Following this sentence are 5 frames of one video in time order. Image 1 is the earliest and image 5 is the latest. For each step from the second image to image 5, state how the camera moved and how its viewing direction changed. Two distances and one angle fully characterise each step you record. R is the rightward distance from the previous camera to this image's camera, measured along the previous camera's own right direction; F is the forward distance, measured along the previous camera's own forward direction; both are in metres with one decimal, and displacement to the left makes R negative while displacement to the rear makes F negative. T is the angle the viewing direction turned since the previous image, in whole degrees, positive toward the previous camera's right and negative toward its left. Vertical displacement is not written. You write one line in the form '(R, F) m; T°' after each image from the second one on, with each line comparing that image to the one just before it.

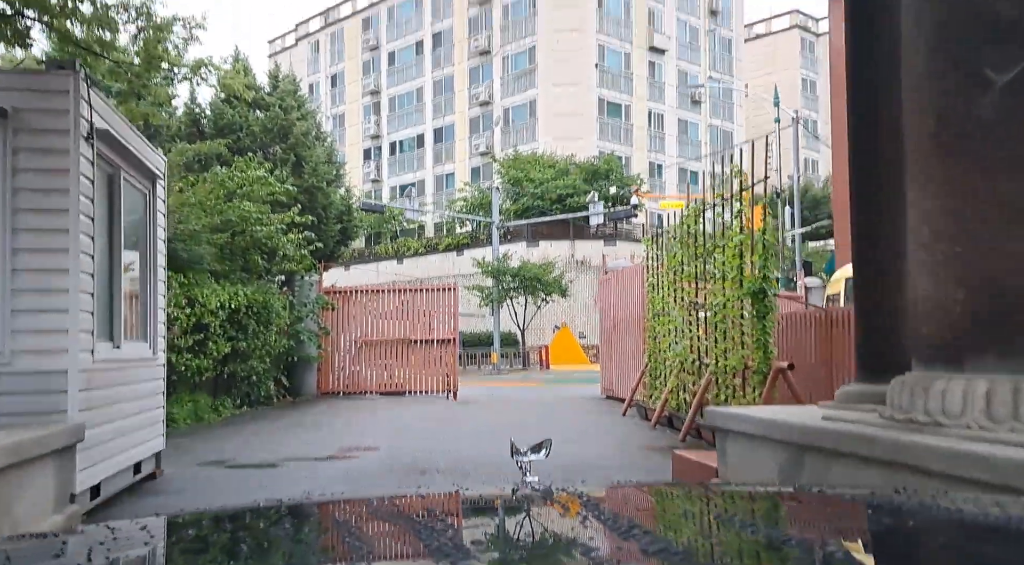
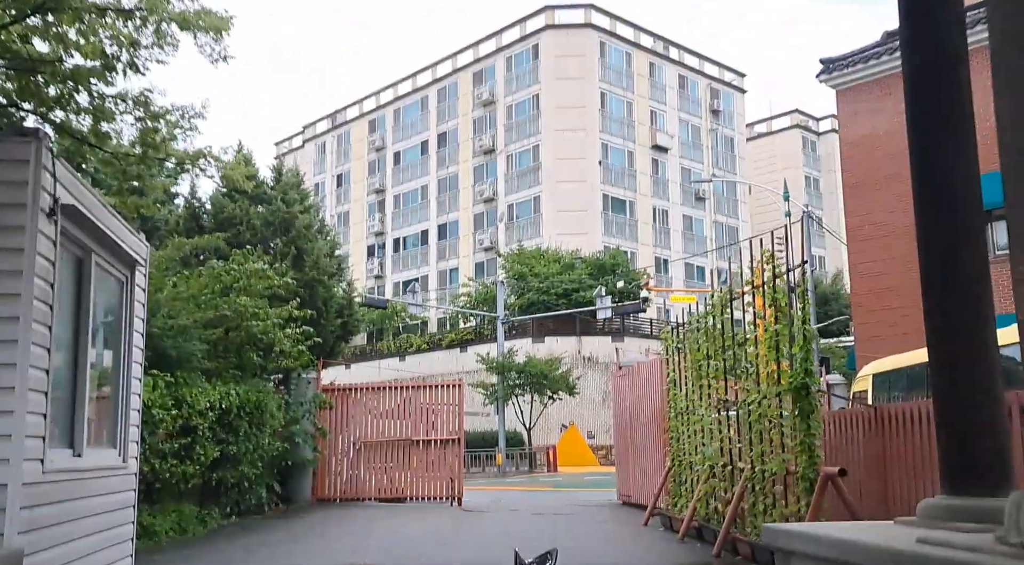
(-0.1, +0.6) m; 0°
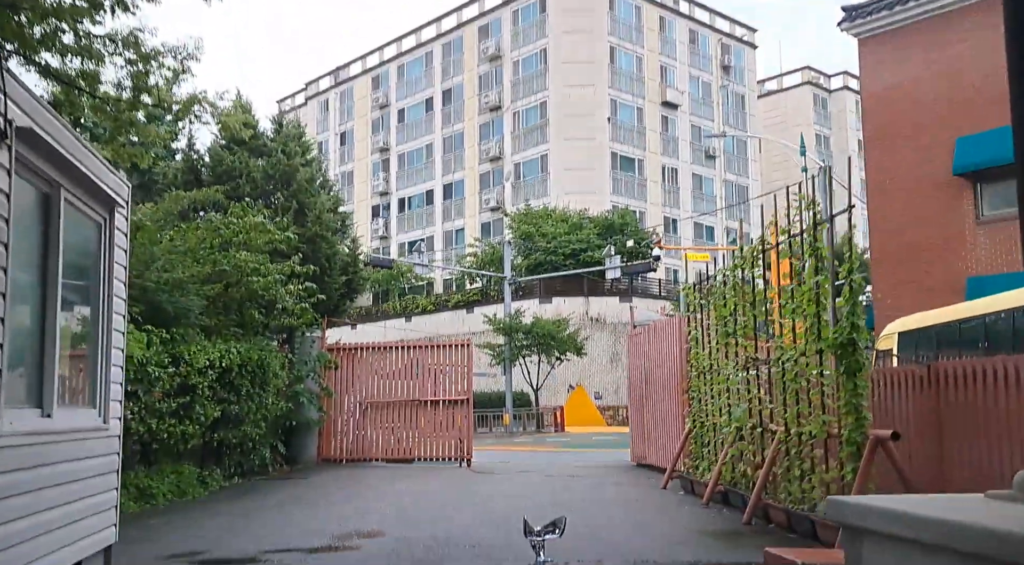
(-0.1, +0.6) m; 0°
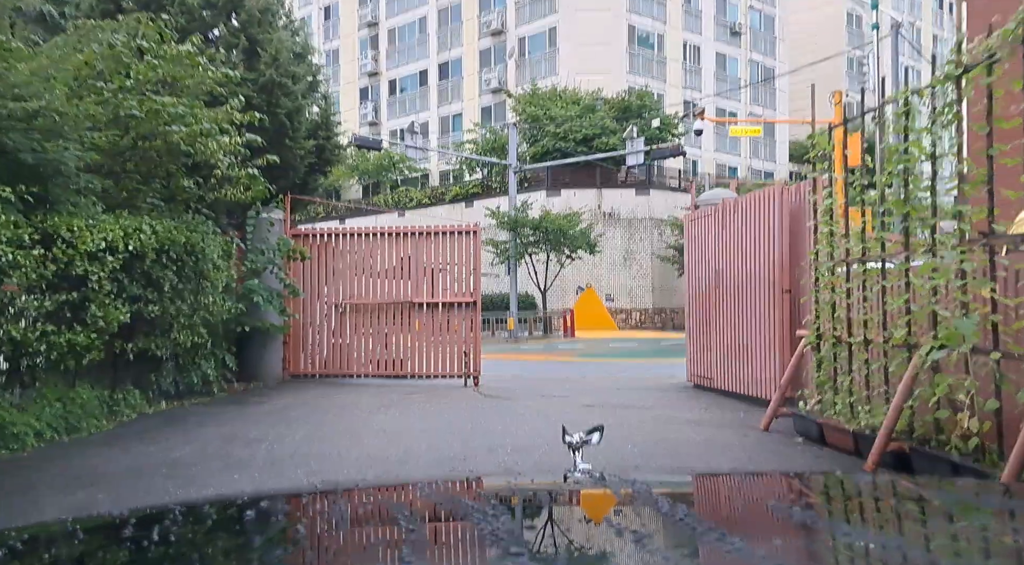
(-0.4, +3.2) m; 0°
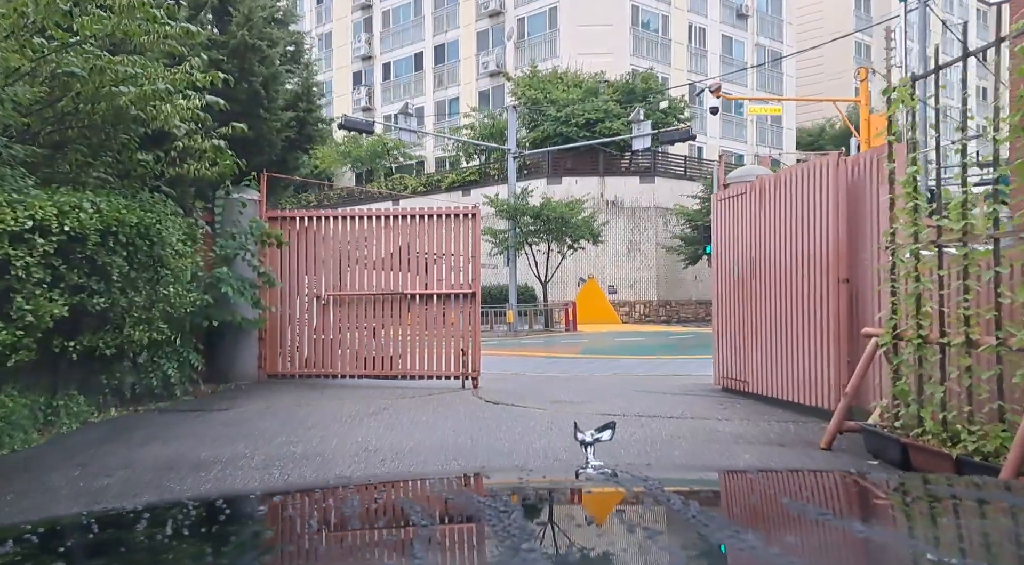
(-0.1, +1.2) m; 0°
